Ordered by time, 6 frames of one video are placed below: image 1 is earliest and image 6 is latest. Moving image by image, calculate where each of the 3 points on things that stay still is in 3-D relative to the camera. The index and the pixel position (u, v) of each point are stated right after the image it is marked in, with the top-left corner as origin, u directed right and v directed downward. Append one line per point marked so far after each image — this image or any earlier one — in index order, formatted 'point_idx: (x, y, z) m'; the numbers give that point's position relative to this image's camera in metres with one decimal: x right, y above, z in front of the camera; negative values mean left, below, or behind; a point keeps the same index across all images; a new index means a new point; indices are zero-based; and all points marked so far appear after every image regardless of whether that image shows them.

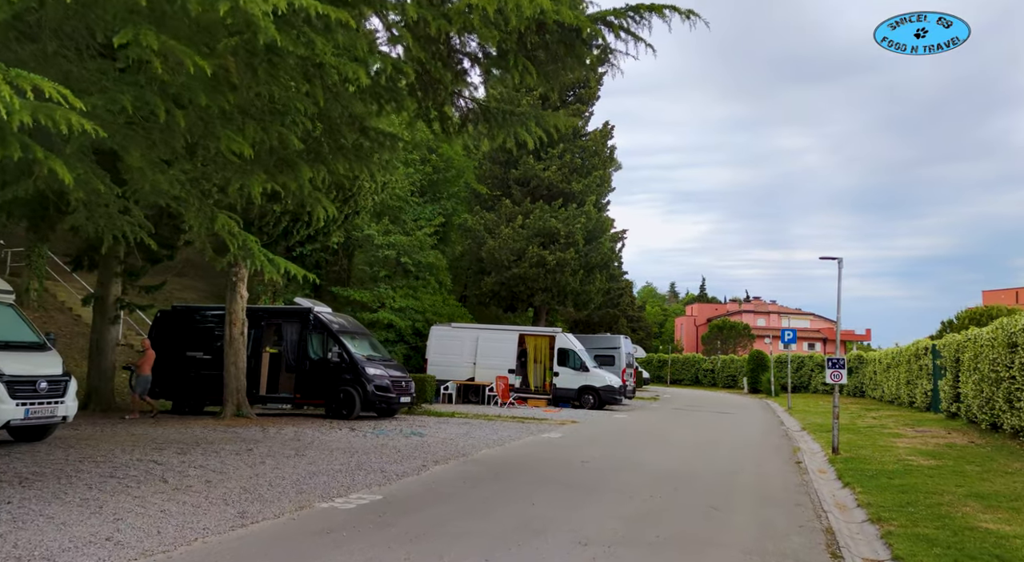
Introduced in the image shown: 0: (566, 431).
0: (+1.2, -3.2, +17.7) m
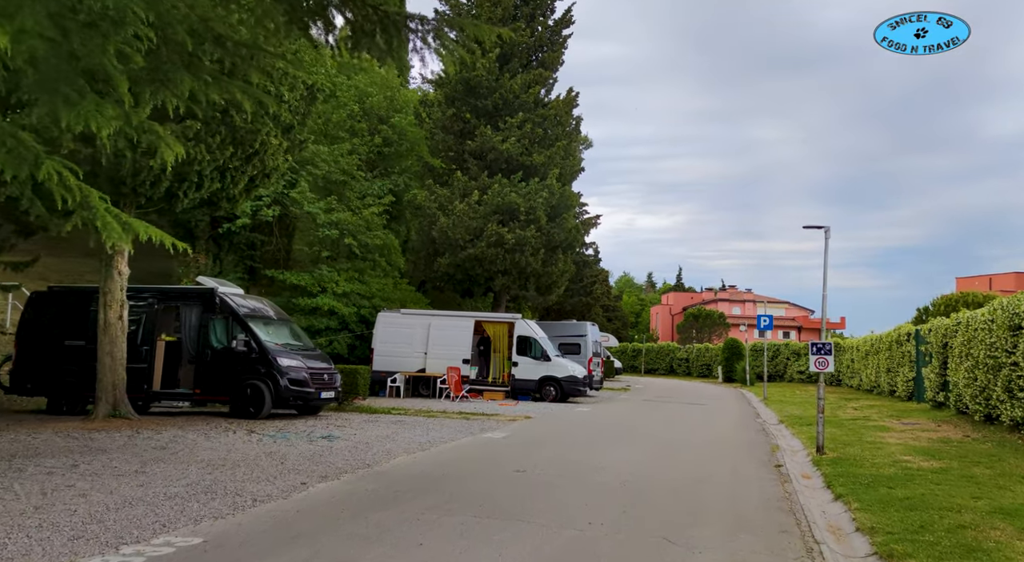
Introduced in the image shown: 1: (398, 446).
0: (0.0, -2.8, +15.4) m
1: (-1.7, -2.4, +11.9) m
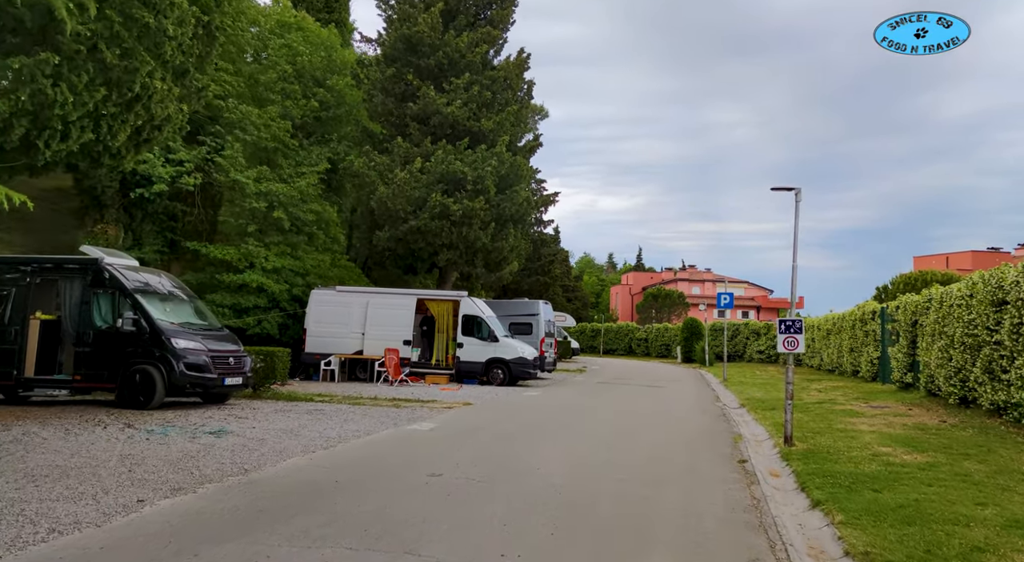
0: (-1.1, -2.3, +13.7) m
1: (-2.6, -2.0, +10.1) m
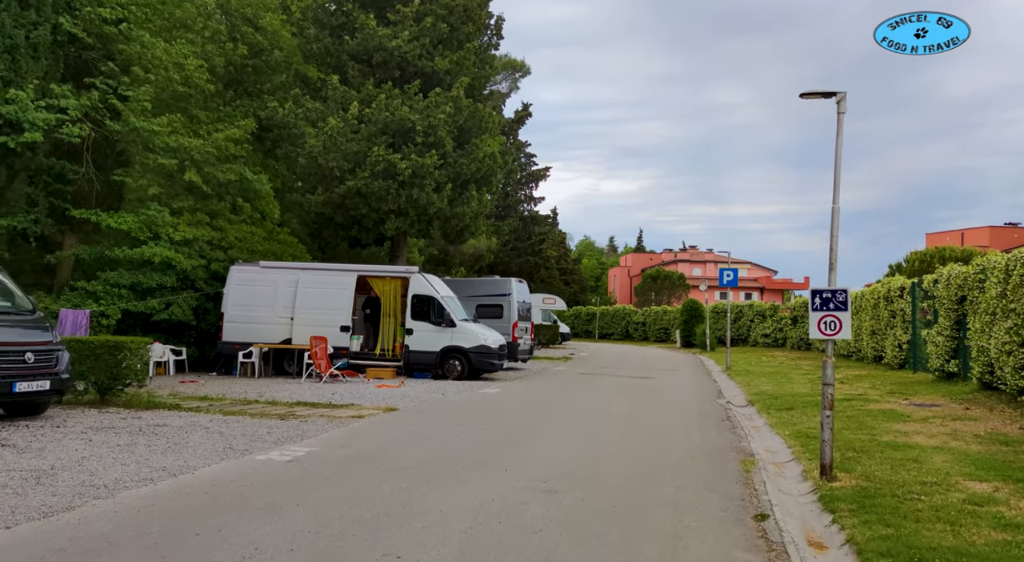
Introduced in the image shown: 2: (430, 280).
0: (-2.1, -1.8, +9.7) m
1: (-3.6, -1.6, +6.1) m
2: (-1.9, 0.0, +19.3) m
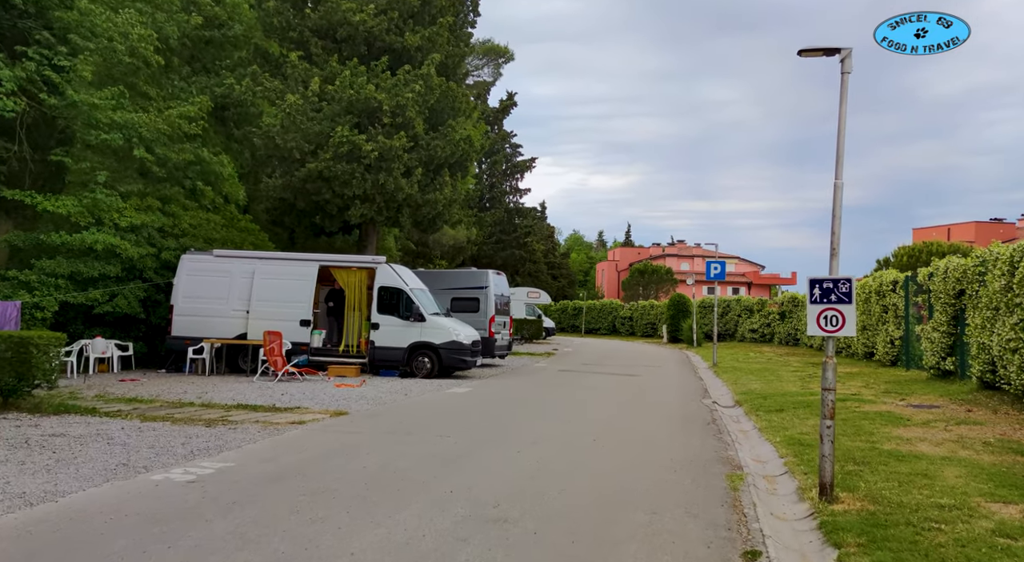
0: (-2.5, -1.7, +8.4) m
1: (-4.0, -1.5, +4.8) m
2: (-2.5, +0.2, +18.1) m
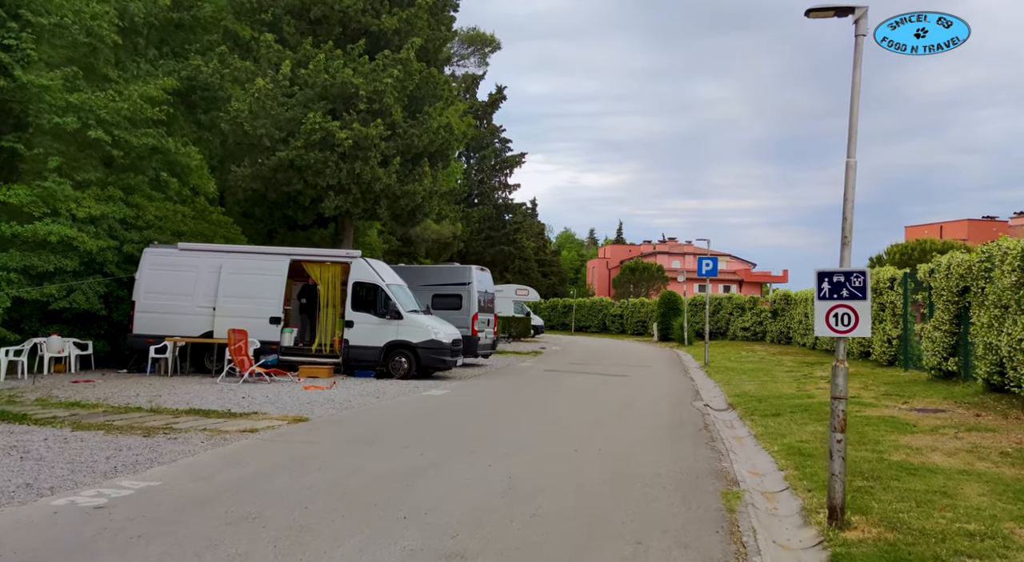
0: (-2.8, -1.6, +7.5) m
1: (-4.2, -1.4, +3.9) m
2: (-2.9, +0.3, +17.1) m
